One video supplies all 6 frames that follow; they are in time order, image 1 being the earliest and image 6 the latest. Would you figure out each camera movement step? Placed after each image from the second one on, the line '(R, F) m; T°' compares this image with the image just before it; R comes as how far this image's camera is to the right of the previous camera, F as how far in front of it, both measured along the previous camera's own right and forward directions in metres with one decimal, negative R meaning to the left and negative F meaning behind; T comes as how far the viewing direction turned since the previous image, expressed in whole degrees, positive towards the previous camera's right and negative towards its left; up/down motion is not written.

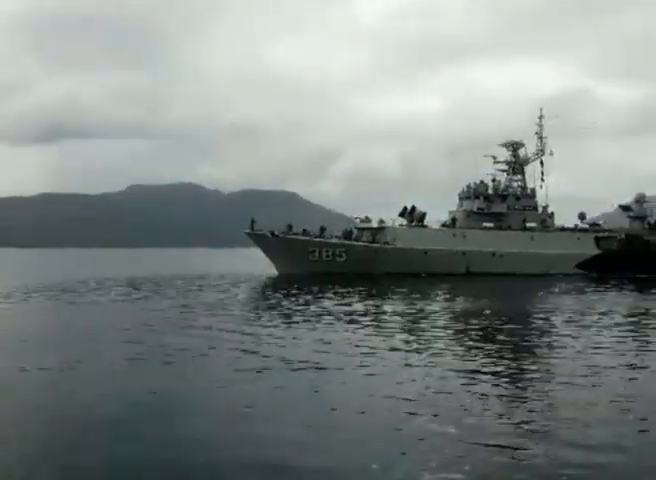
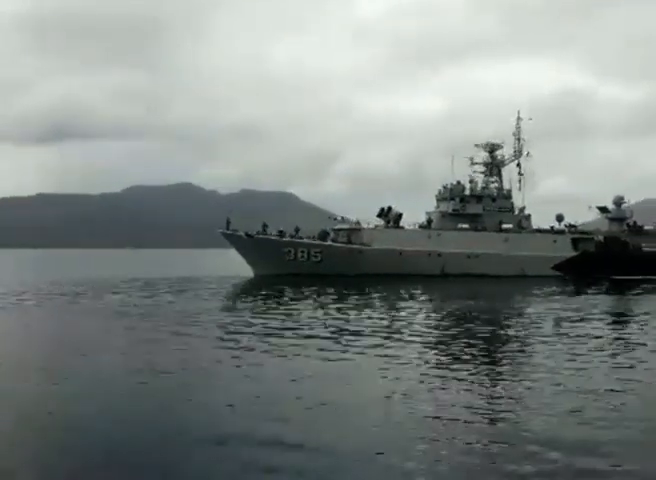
(-1.8, +1.0) m; +6°
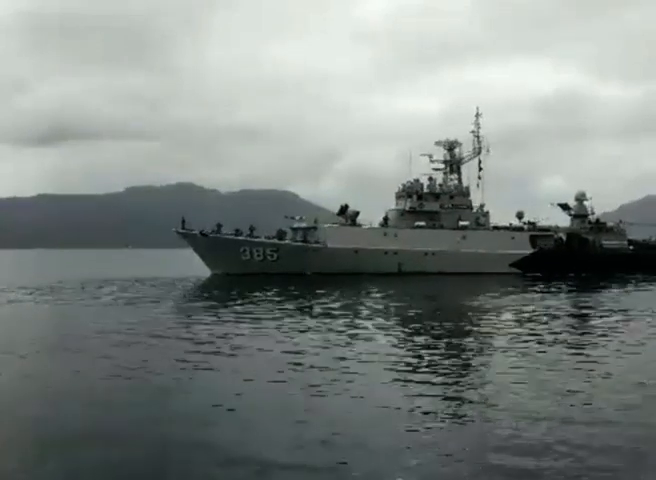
(+1.8, +0.3) m; 0°
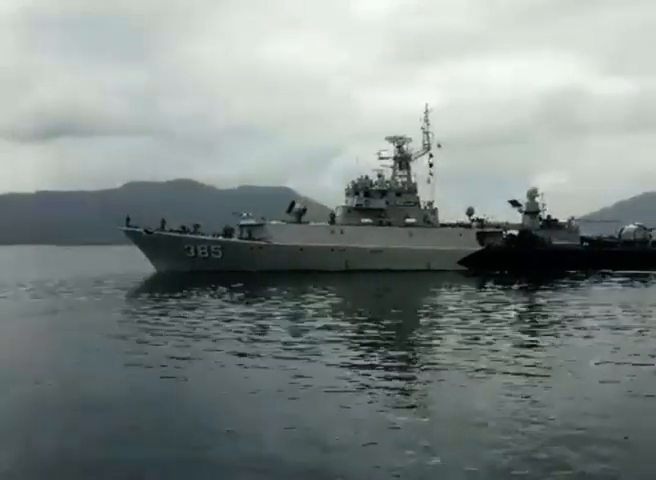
(+1.8, +0.3) m; +1°
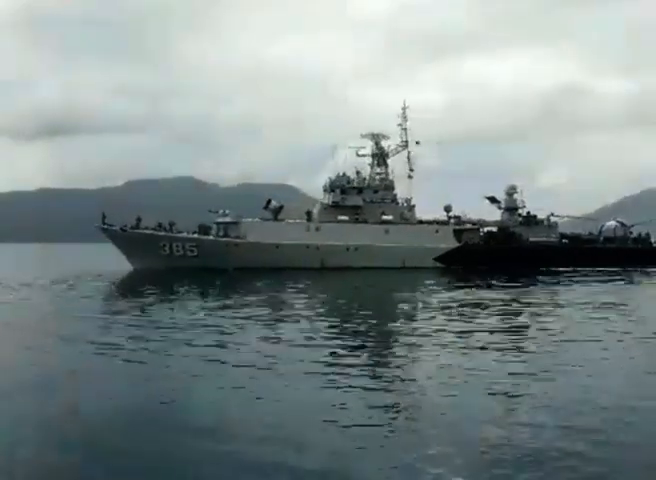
(+1.0, +0.1) m; 0°
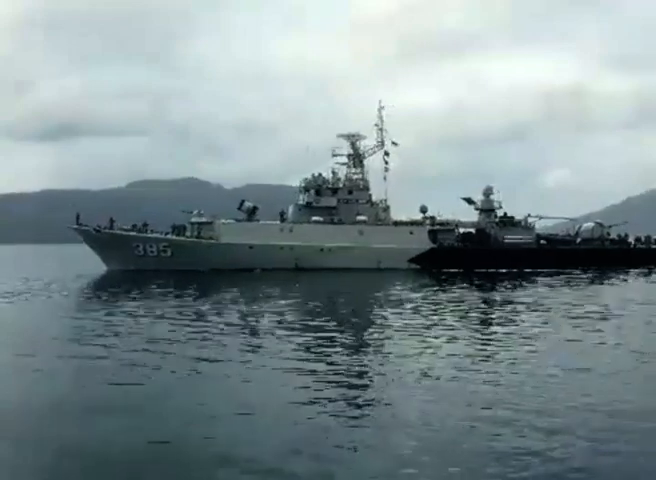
(+0.8, +0.1) m; +1°
